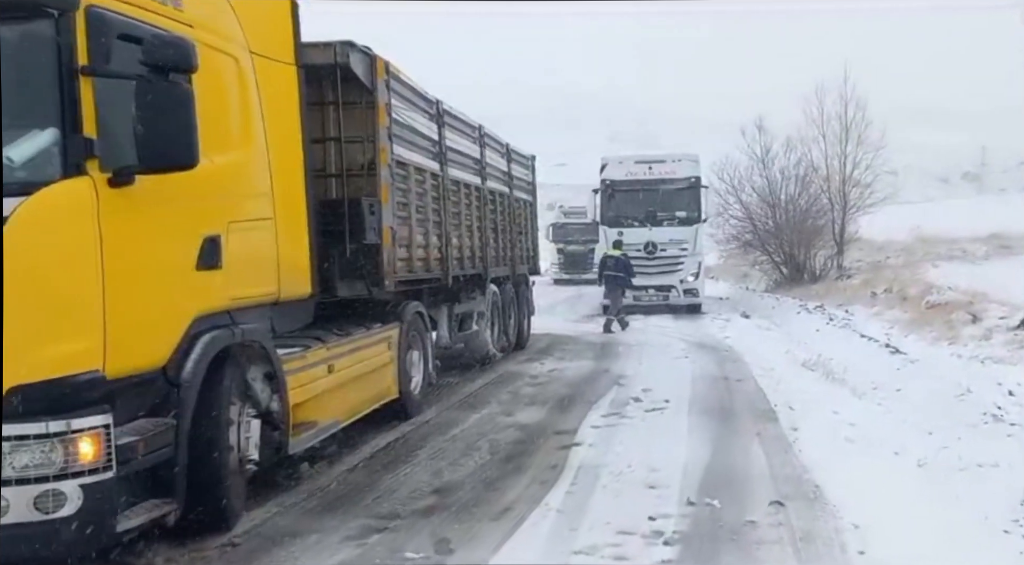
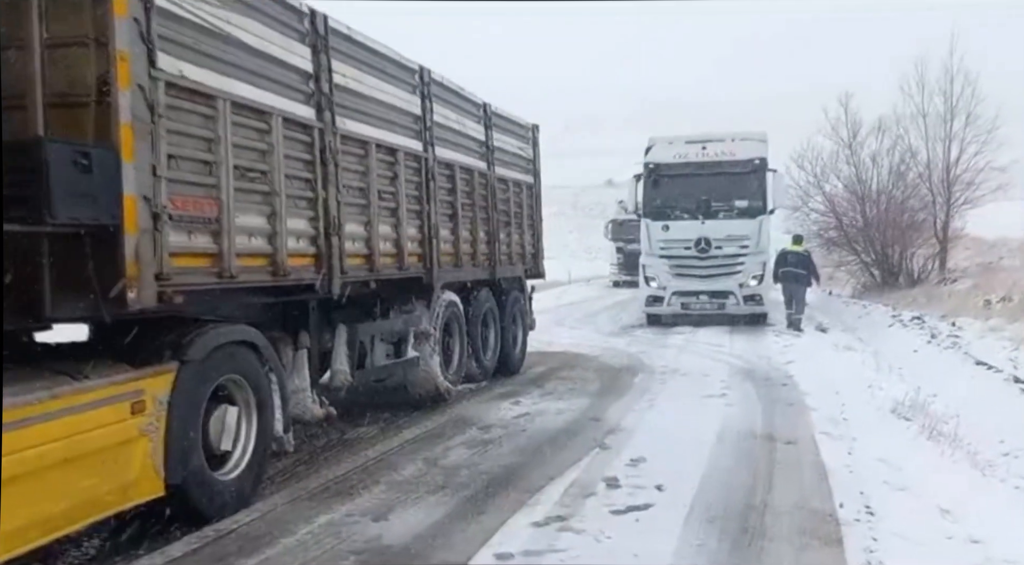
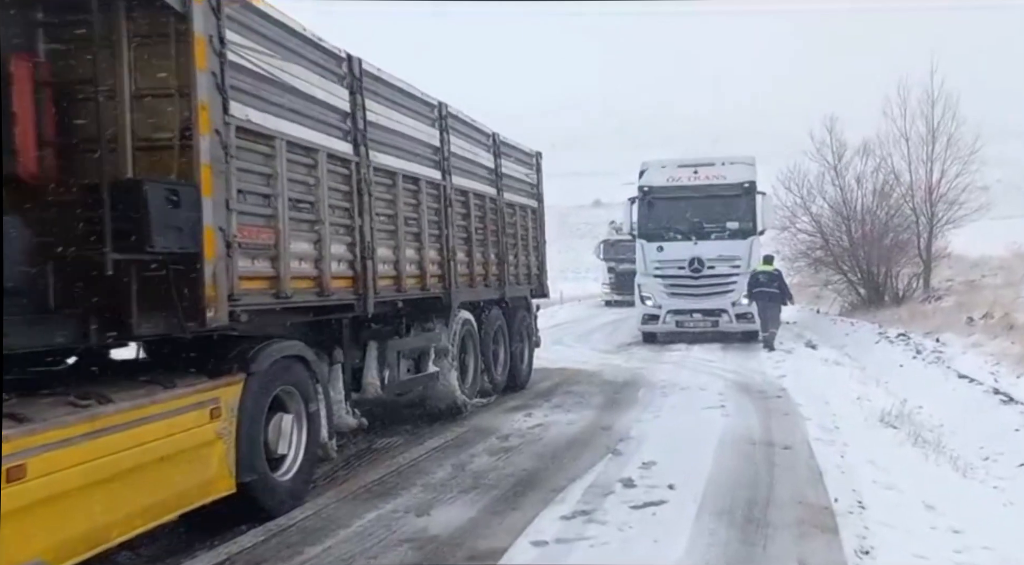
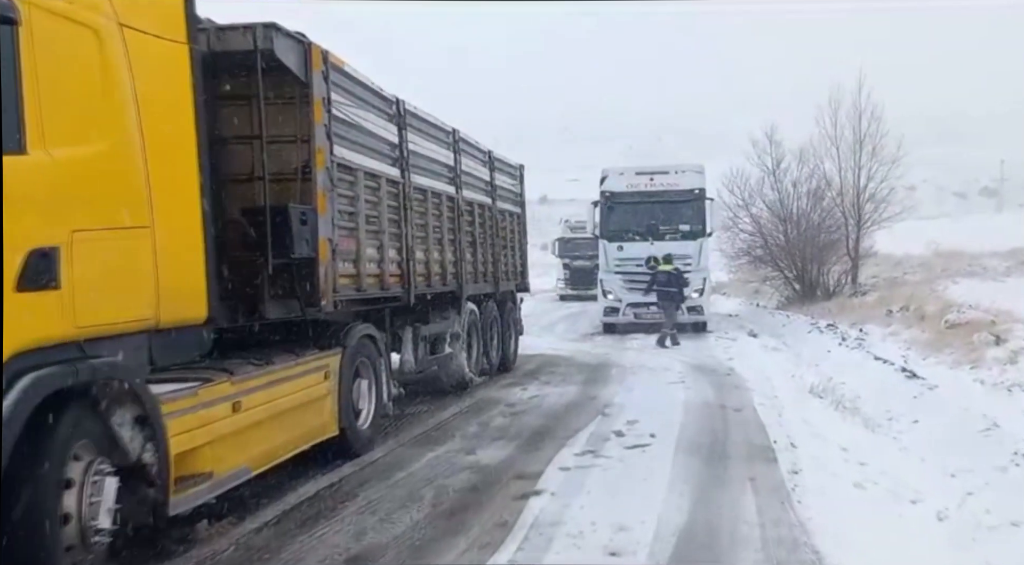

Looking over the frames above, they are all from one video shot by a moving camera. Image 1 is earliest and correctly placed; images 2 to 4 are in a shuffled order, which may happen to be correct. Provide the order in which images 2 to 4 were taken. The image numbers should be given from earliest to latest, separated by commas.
4, 3, 2
